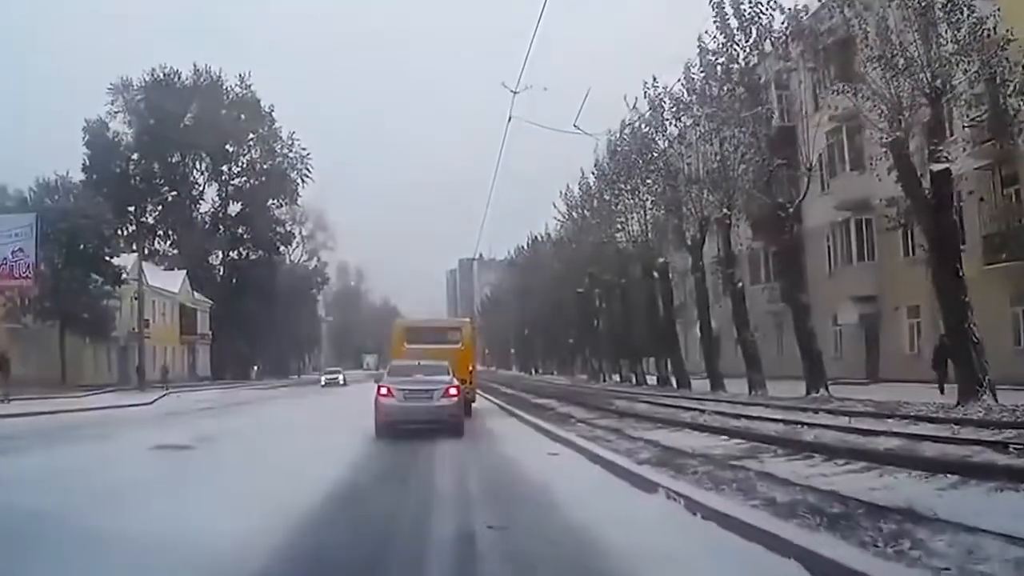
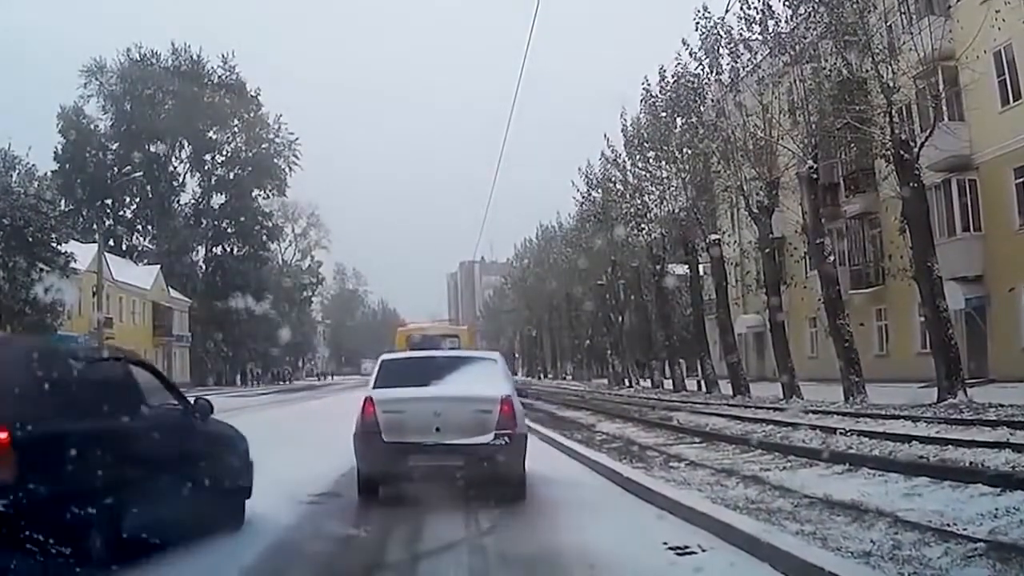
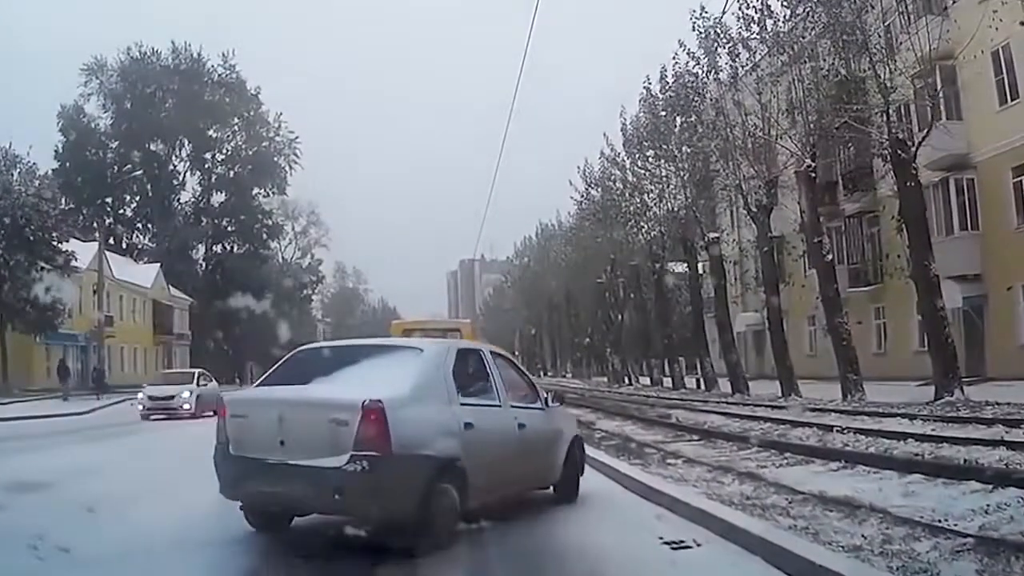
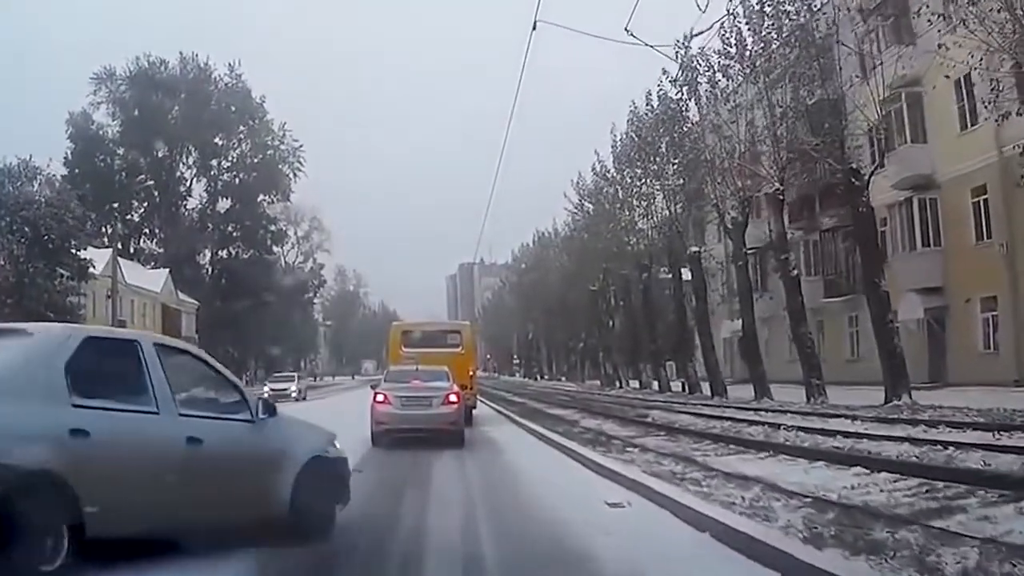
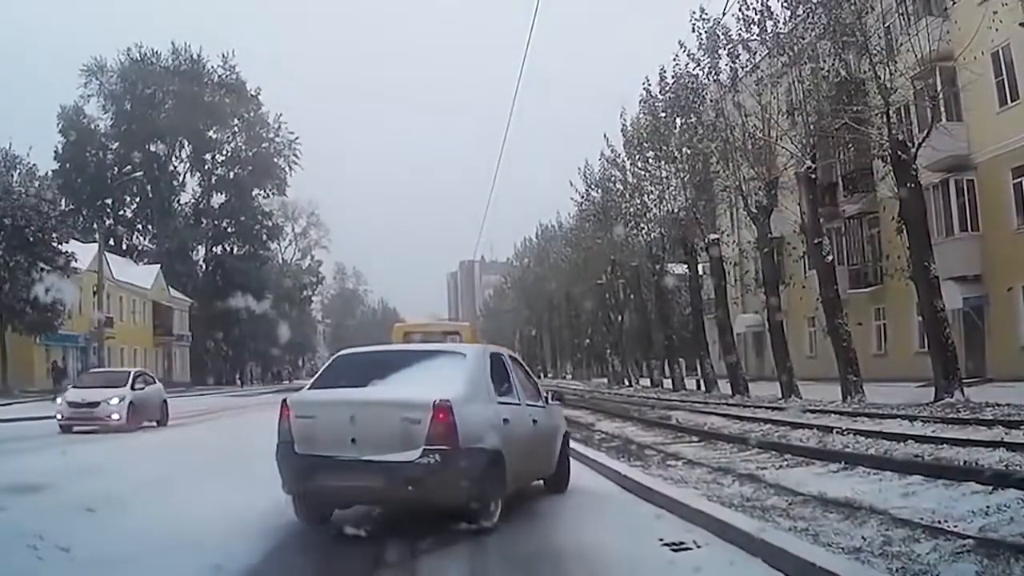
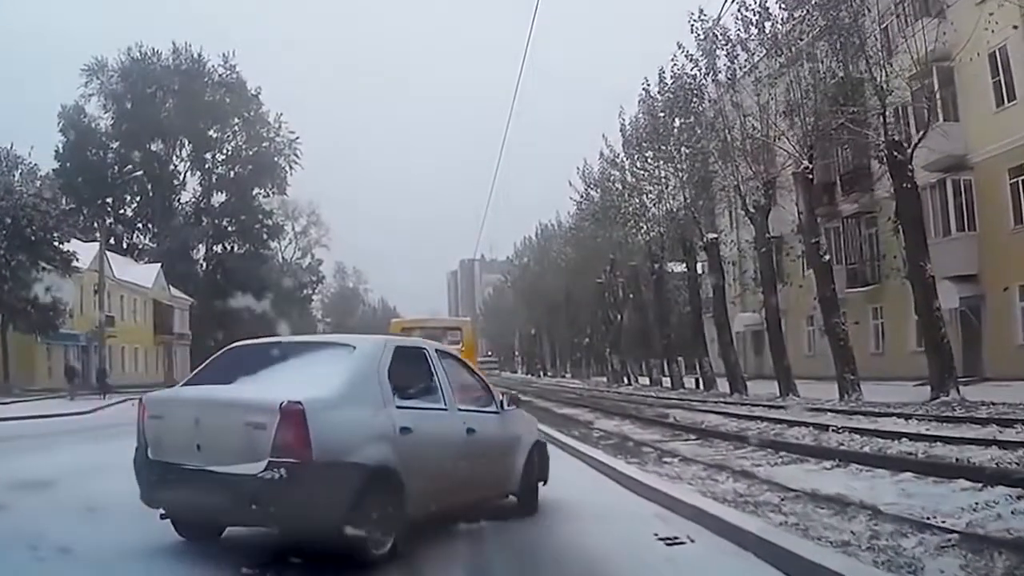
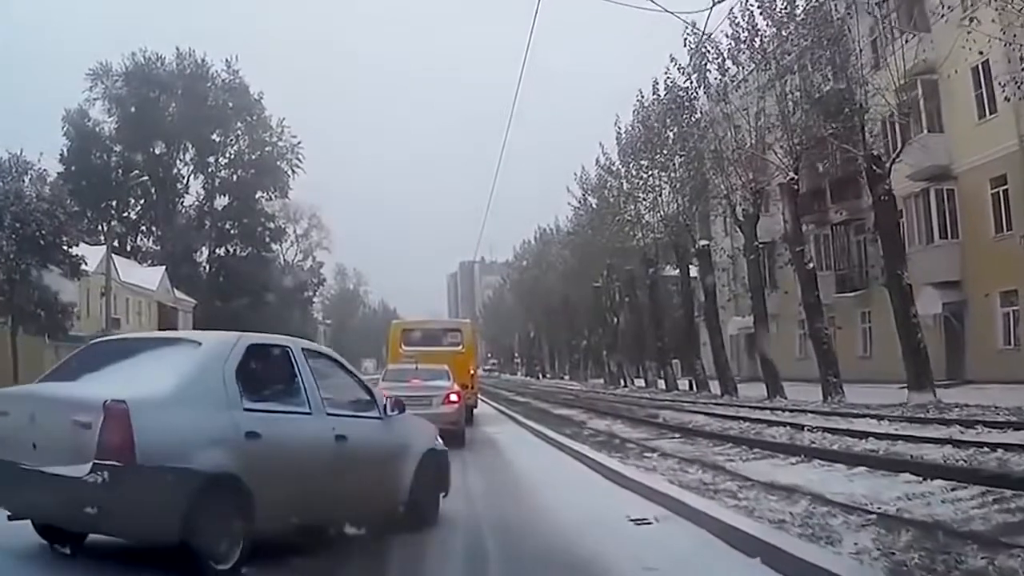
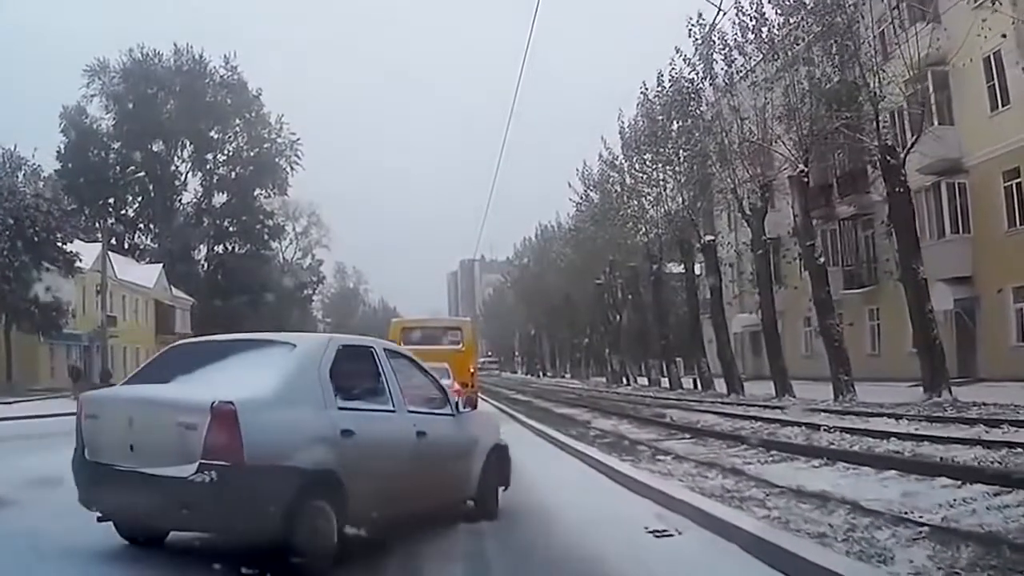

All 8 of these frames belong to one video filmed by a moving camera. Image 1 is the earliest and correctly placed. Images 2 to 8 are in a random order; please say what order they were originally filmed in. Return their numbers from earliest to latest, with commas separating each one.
4, 7, 8, 6, 3, 5, 2
